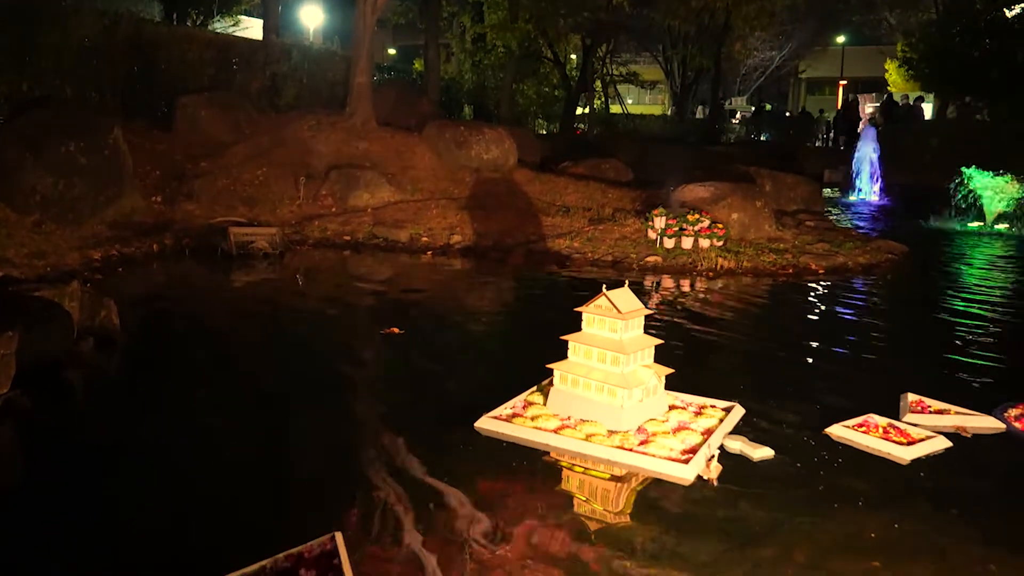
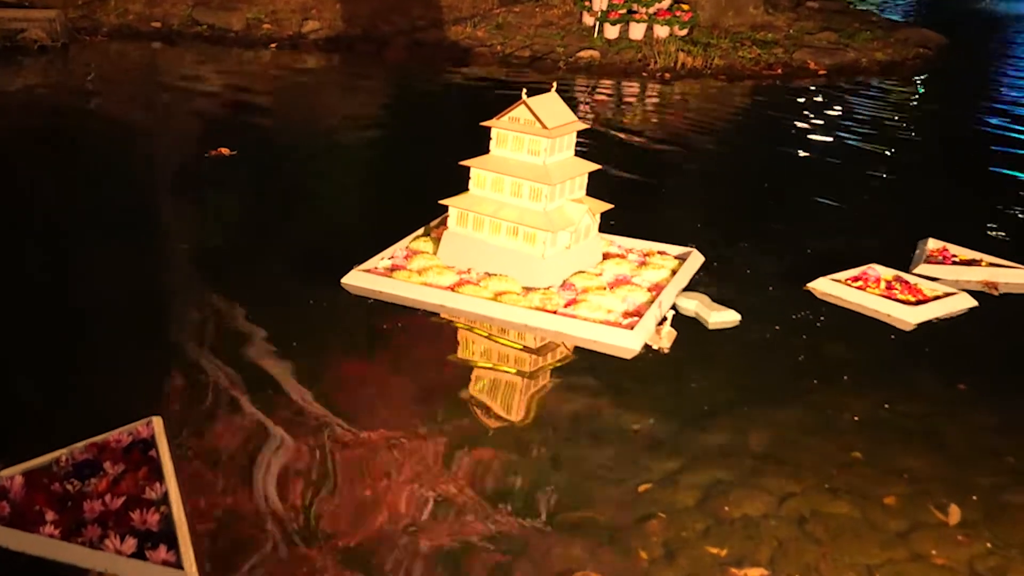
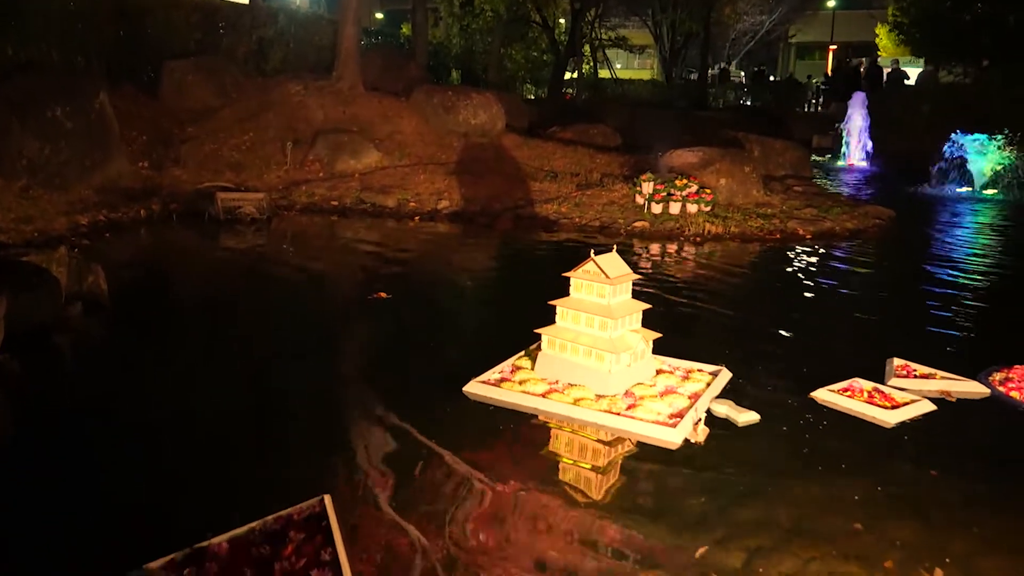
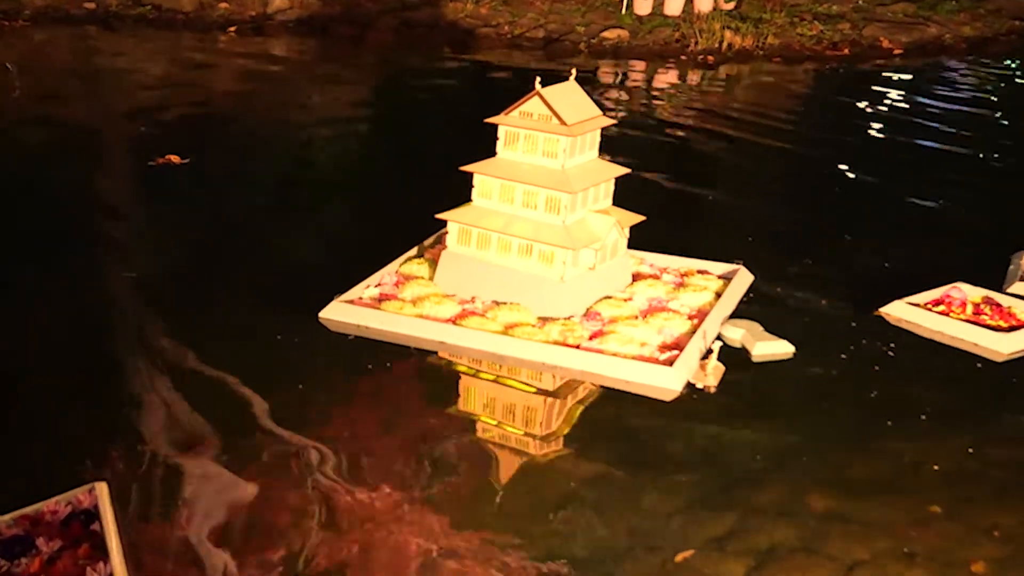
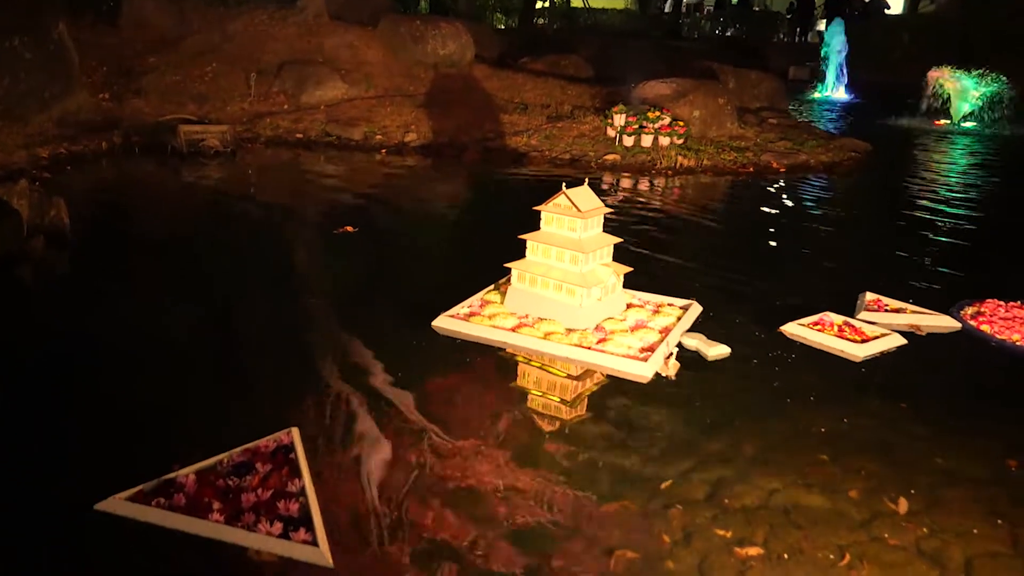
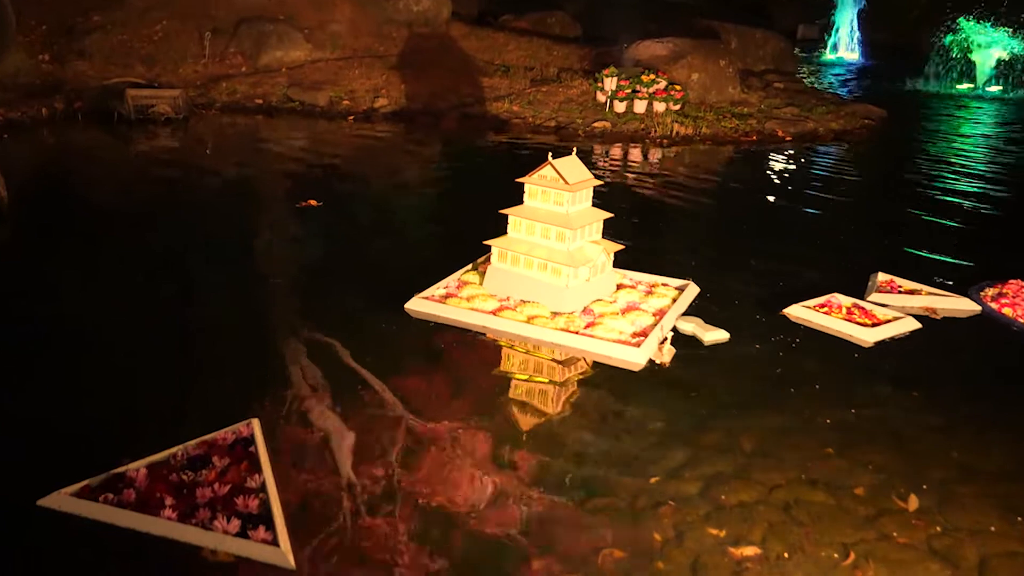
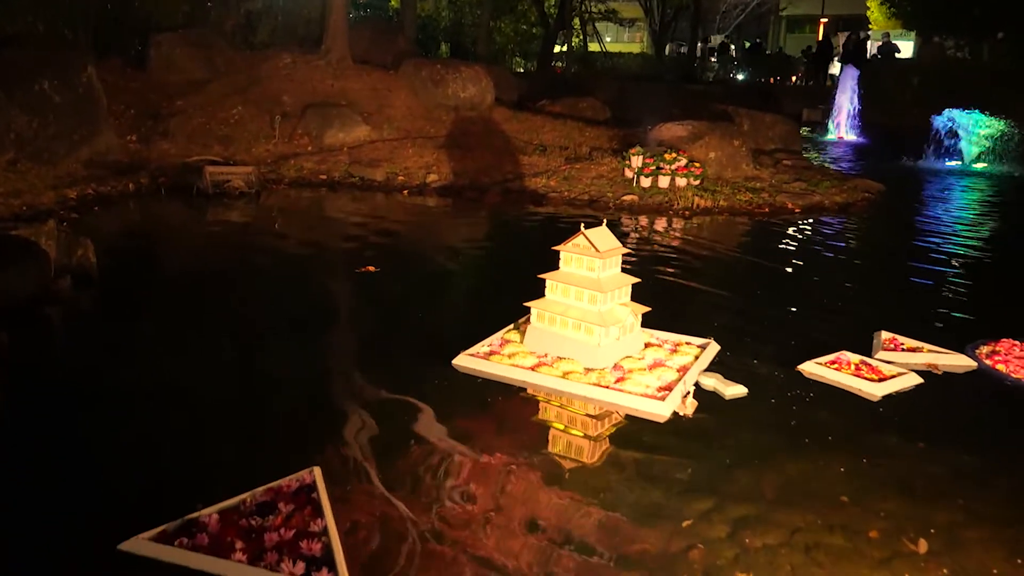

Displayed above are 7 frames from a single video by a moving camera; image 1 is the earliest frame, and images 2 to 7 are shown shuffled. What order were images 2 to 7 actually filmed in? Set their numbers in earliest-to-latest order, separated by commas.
3, 7, 5, 6, 2, 4
